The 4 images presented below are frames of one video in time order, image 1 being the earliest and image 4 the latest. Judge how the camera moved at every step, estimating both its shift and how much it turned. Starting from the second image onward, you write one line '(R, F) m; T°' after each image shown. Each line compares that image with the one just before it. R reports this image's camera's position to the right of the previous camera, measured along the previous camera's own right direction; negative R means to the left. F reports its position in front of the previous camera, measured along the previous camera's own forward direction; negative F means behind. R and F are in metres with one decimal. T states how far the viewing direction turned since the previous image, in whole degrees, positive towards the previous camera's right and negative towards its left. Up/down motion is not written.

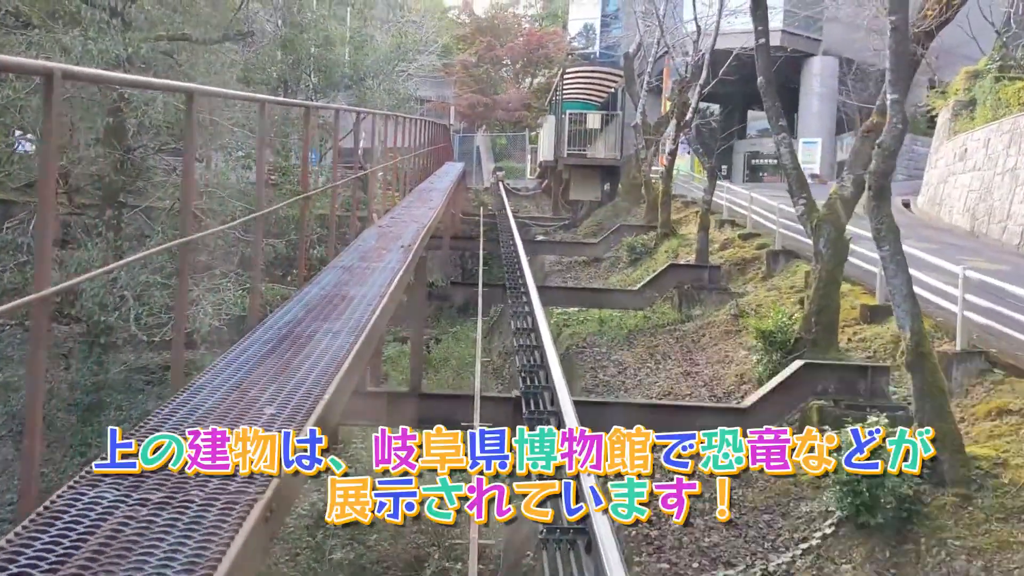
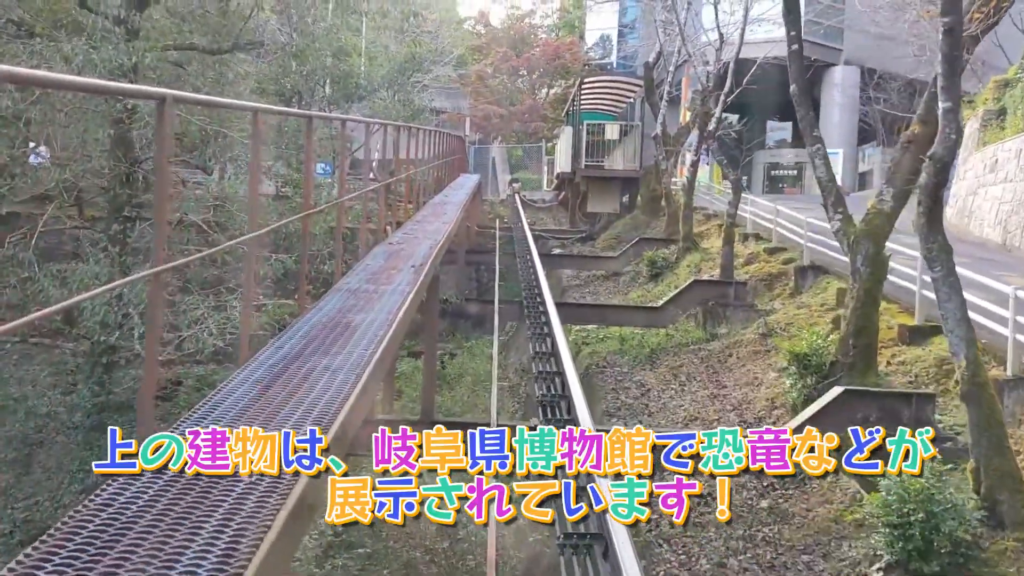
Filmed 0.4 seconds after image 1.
(0.0, +0.3) m; -1°
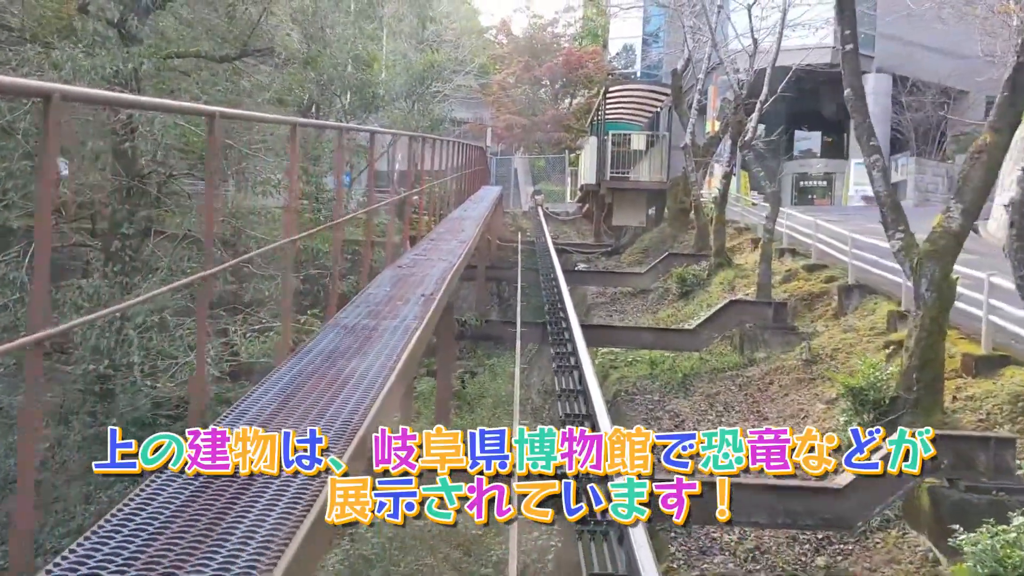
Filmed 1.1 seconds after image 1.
(0.0, +0.5) m; -1°
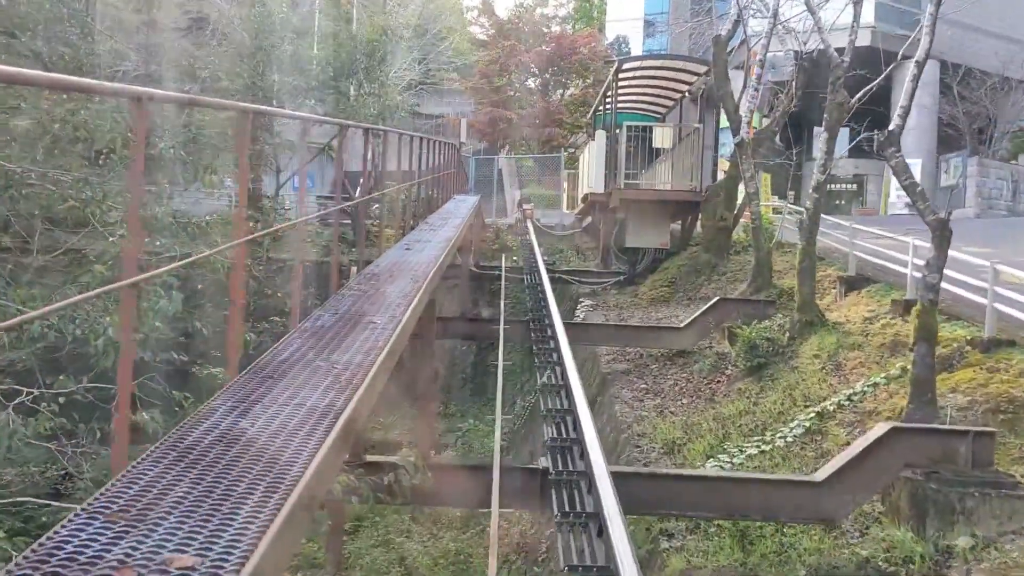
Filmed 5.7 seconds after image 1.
(+0.1, +3.6) m; +1°
